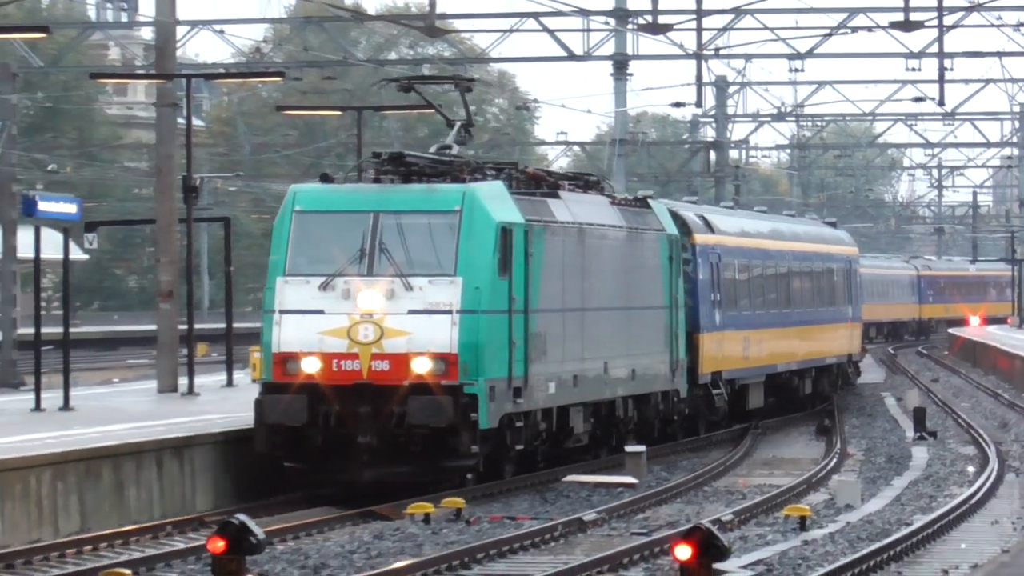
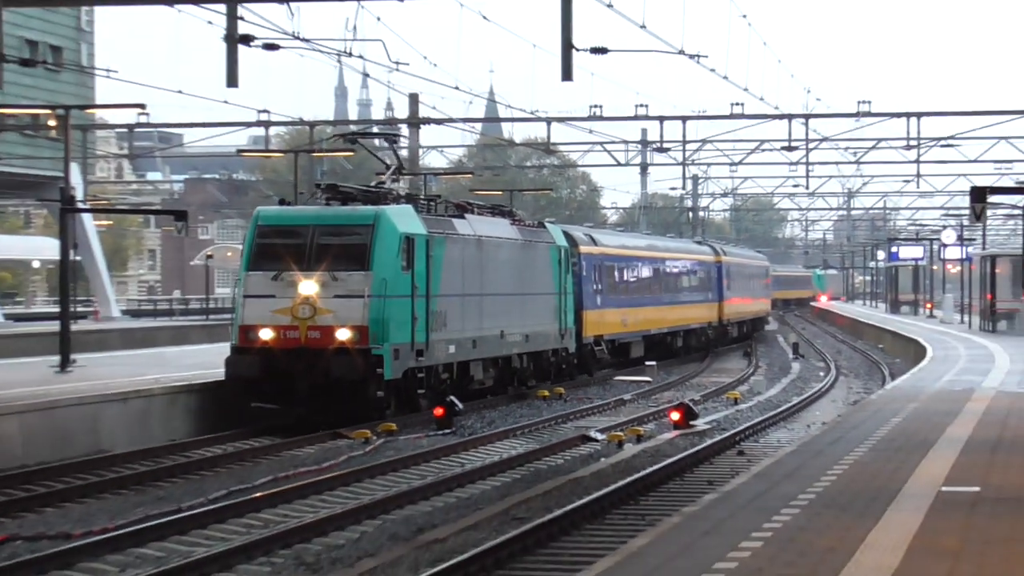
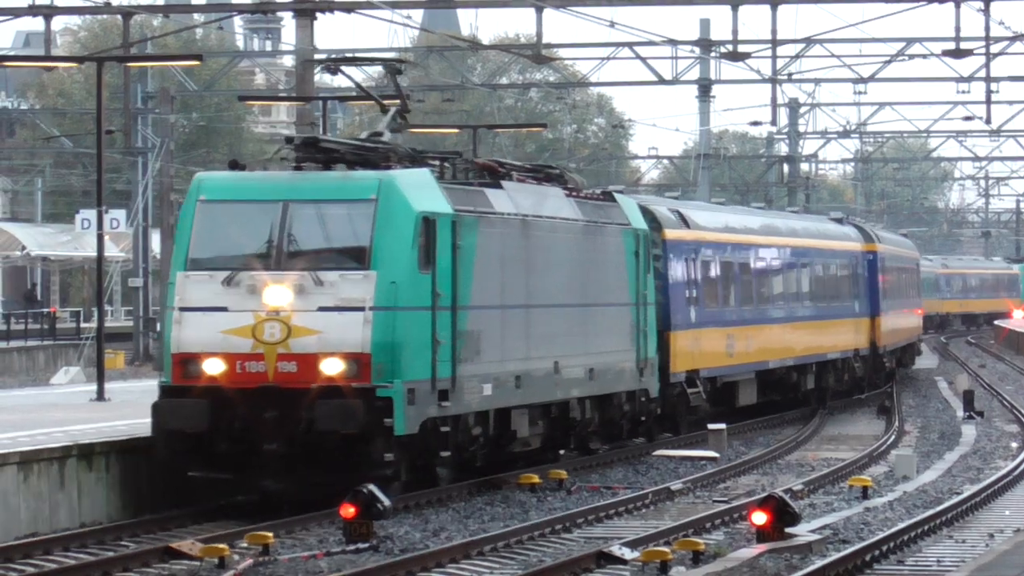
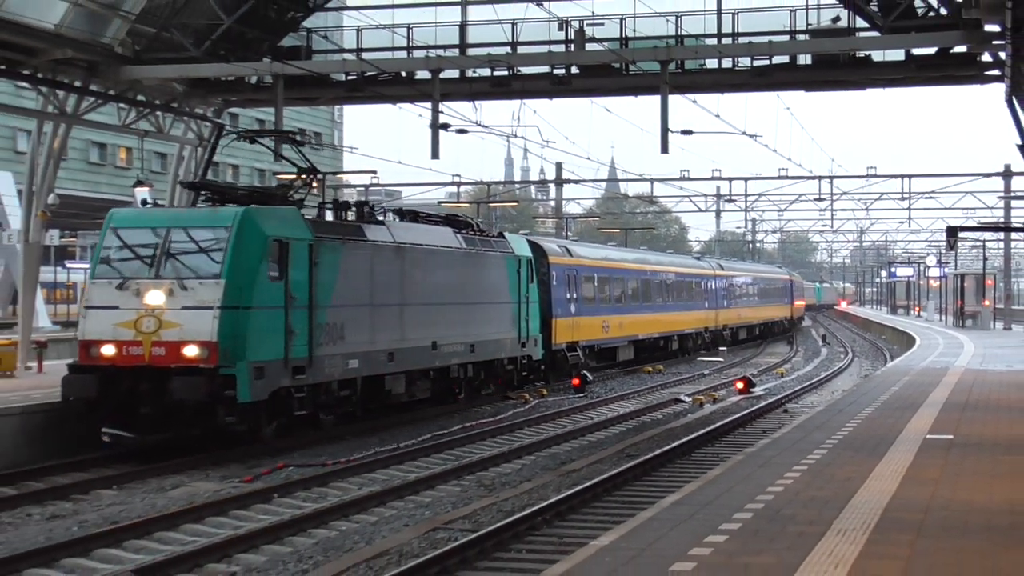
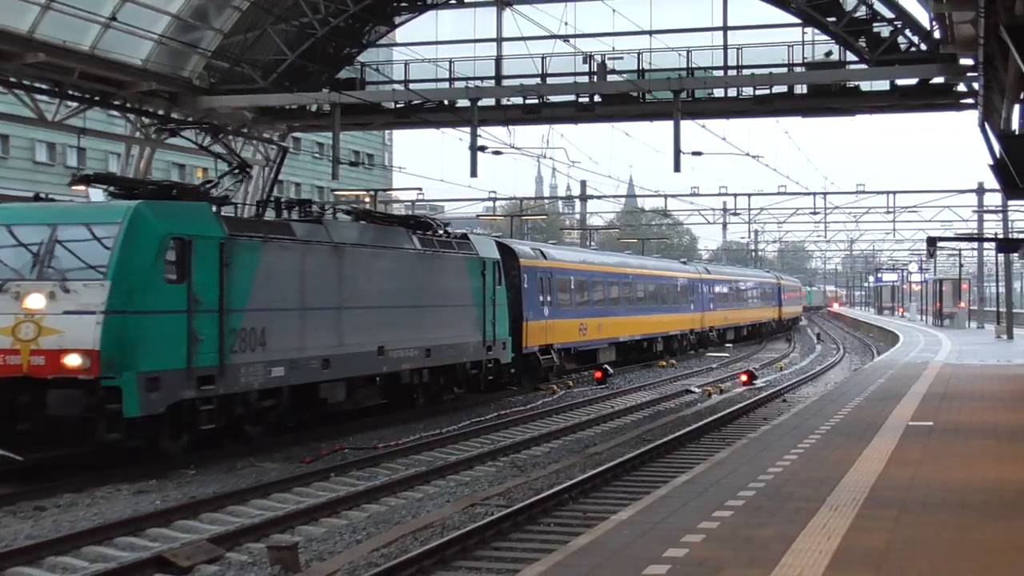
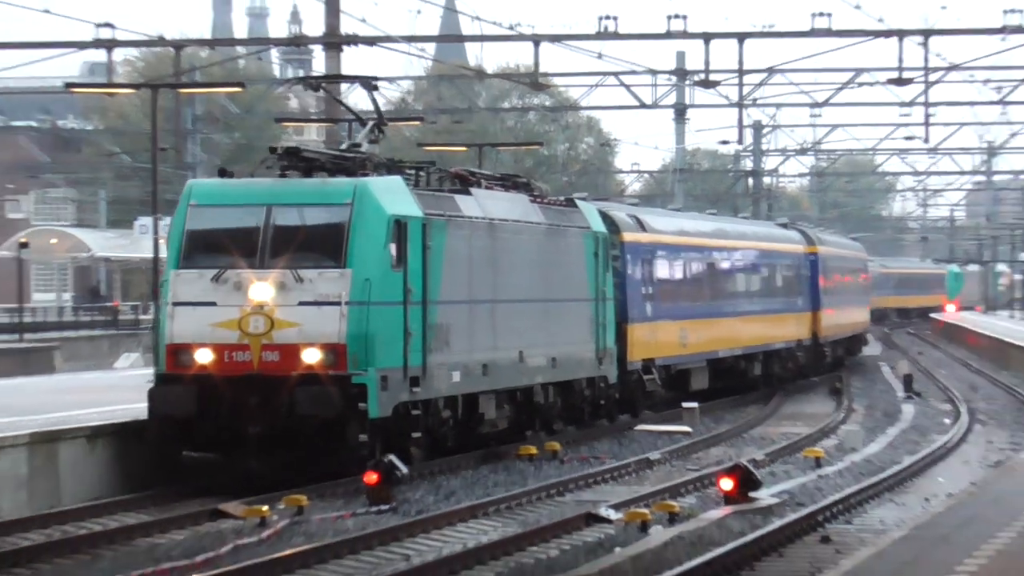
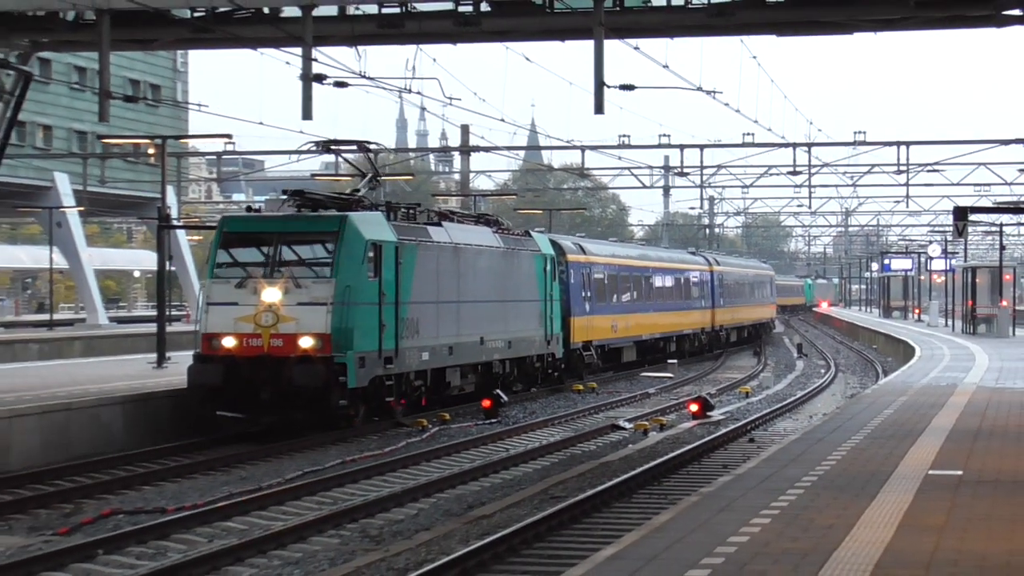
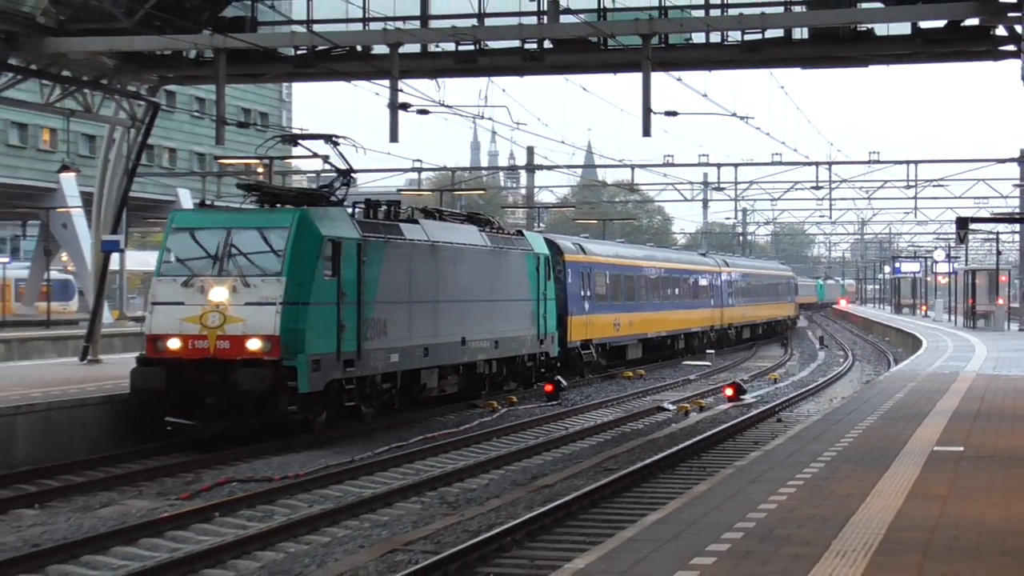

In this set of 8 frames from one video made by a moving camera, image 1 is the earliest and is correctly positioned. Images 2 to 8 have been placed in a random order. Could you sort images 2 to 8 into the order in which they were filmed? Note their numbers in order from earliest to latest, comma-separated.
3, 6, 2, 7, 8, 4, 5
